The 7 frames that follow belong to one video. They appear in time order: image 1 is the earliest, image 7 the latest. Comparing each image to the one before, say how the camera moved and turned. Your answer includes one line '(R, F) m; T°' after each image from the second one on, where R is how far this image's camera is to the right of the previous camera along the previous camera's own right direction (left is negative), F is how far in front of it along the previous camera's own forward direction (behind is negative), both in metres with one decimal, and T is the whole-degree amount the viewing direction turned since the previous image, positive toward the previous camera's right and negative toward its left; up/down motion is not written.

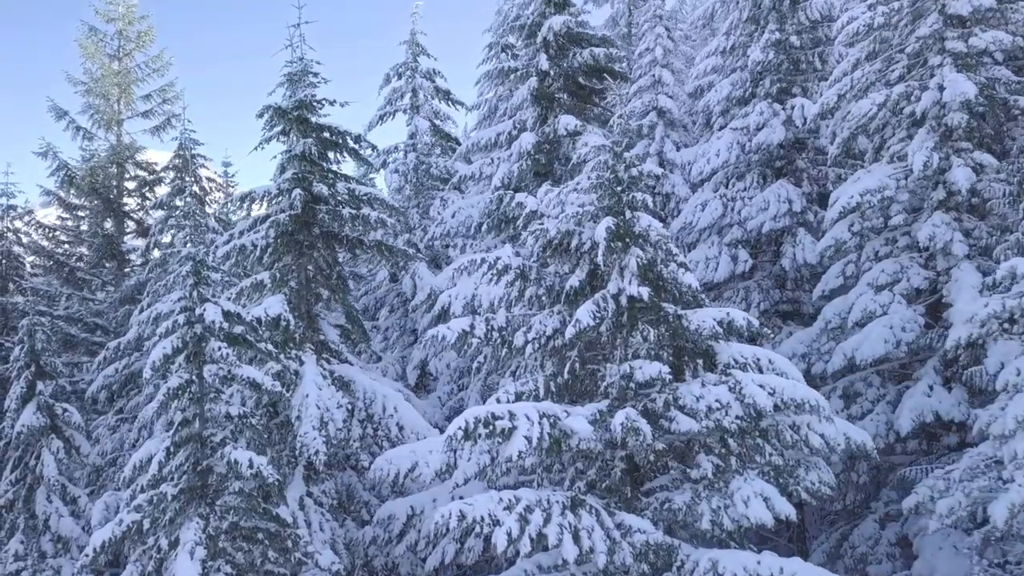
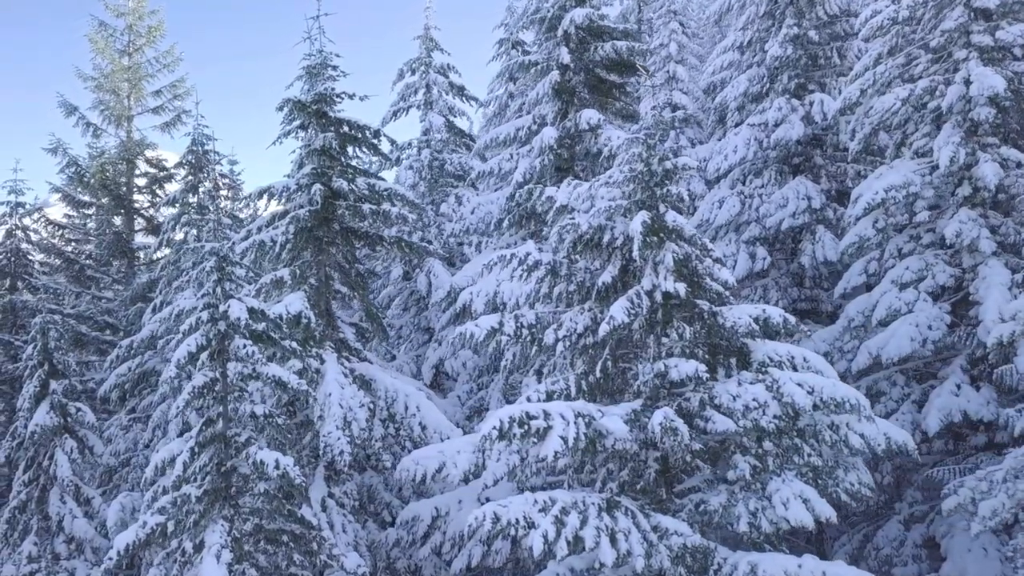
(-0.4, +0.2) m; 0°
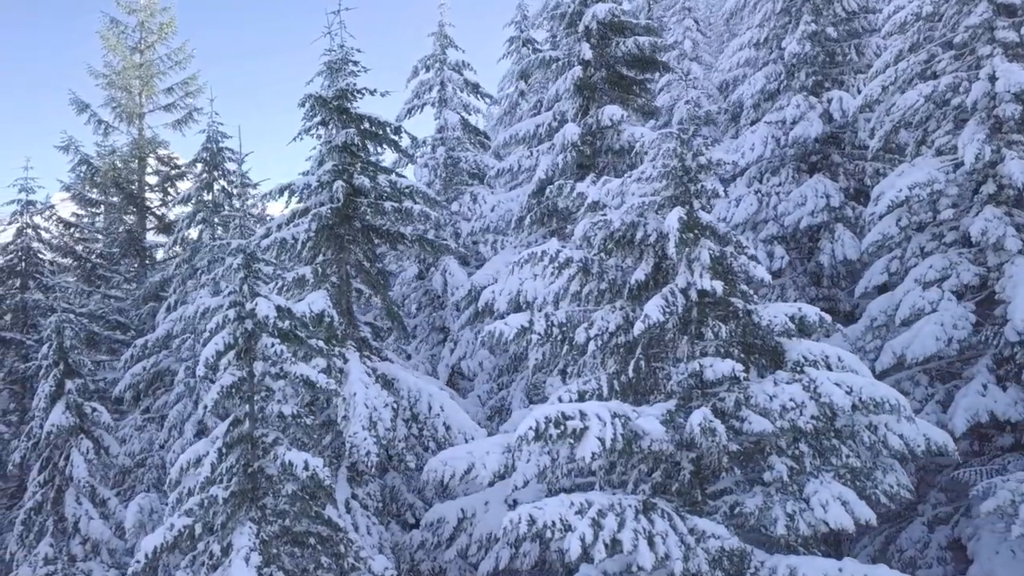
(-0.4, +0.1) m; 0°
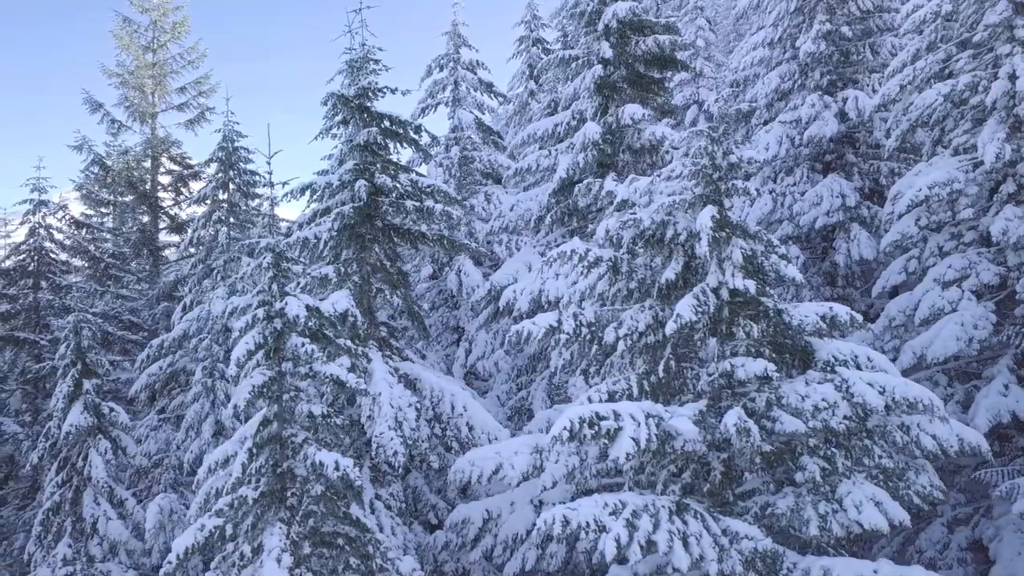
(-0.4, 0.0) m; 0°
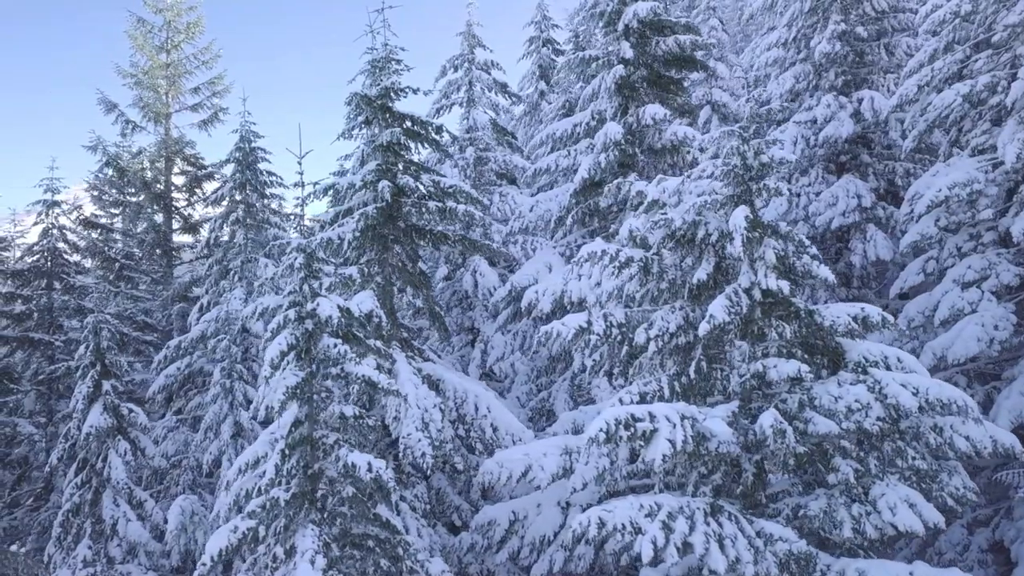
(-0.4, 0.0) m; 0°
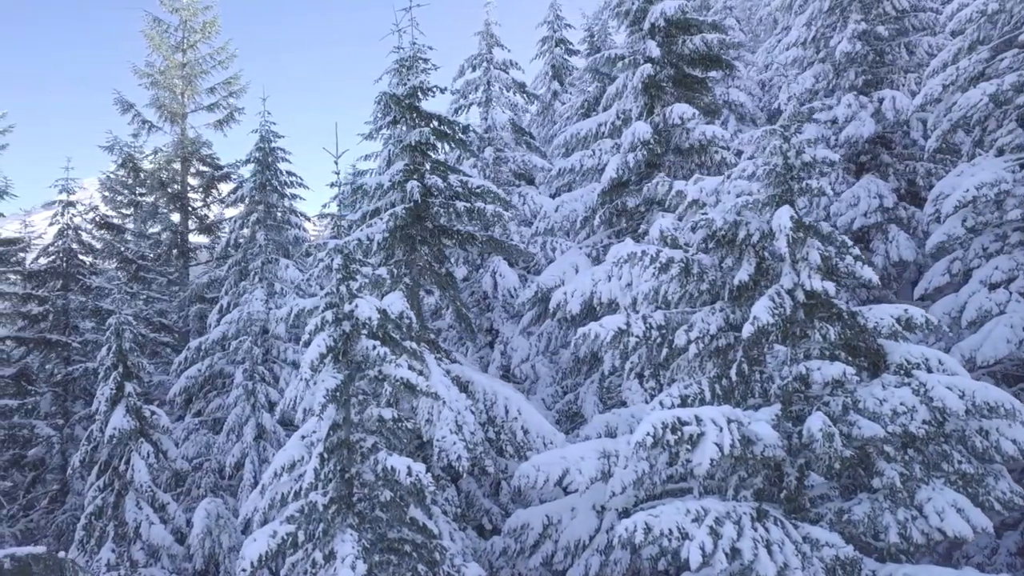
(-0.5, +0.1) m; 0°
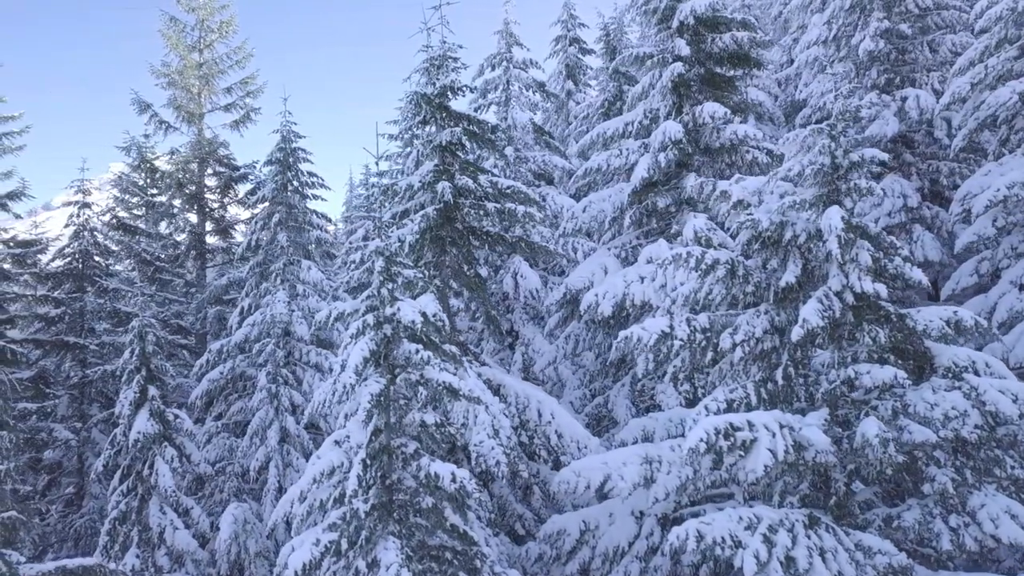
(-0.5, +0.1) m; 0°
